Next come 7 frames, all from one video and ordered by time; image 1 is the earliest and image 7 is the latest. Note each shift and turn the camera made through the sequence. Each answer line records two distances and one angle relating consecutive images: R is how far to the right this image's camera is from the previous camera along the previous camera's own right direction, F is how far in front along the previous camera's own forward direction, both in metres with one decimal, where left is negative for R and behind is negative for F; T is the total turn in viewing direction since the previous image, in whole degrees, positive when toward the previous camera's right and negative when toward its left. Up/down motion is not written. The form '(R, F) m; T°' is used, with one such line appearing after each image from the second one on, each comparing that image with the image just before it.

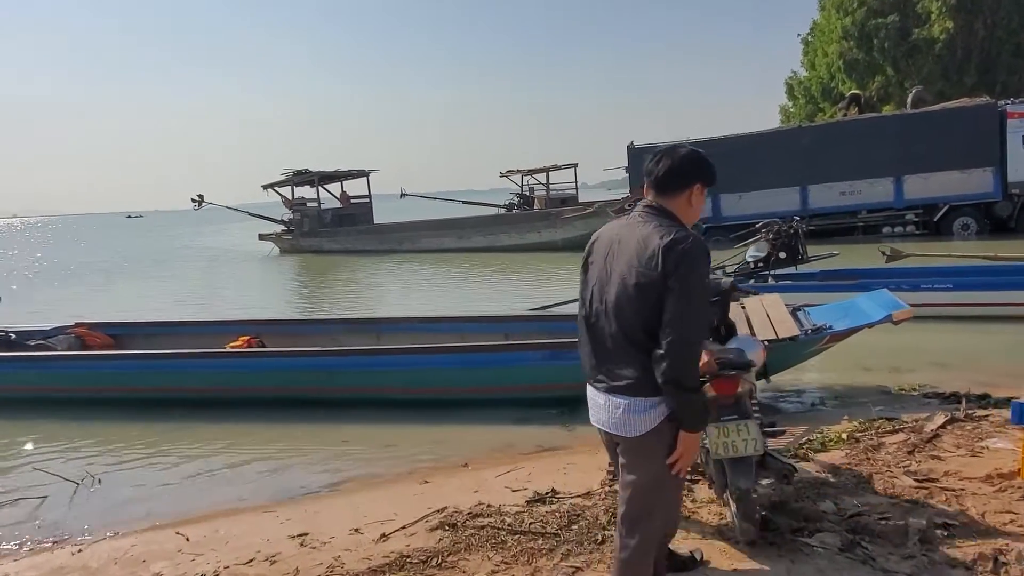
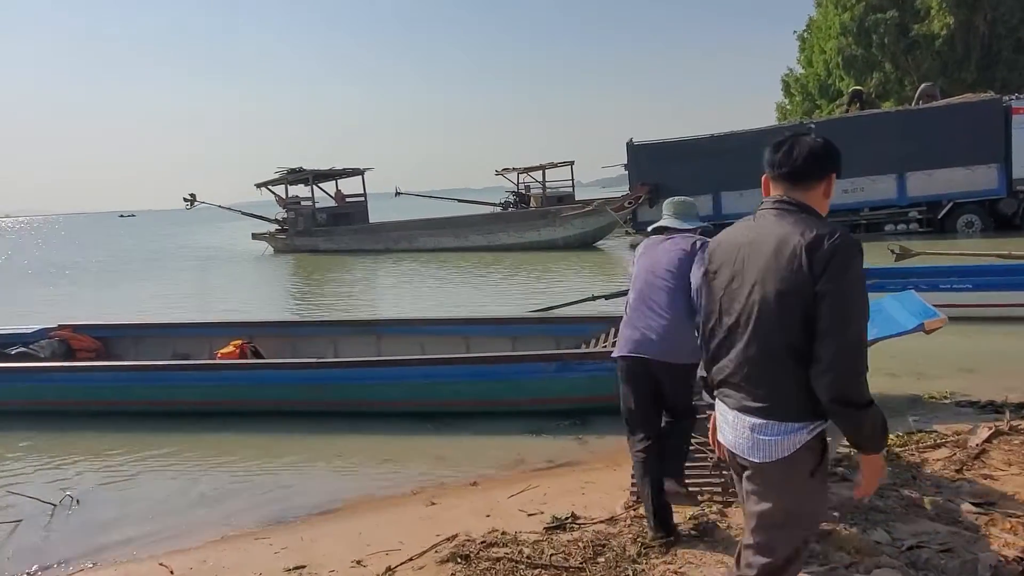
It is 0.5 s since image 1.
(-0.1, +0.4) m; 0°
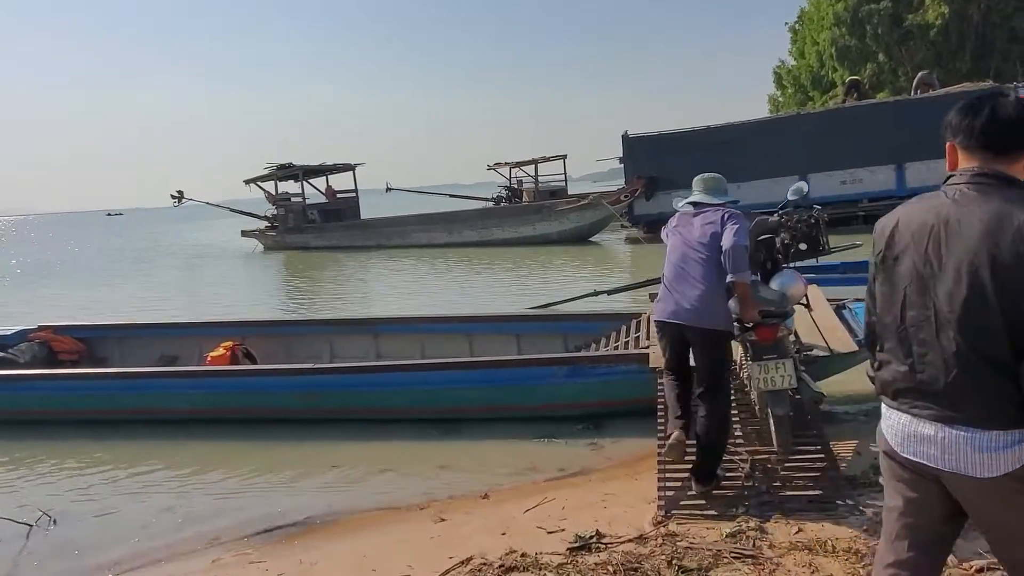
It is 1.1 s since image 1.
(-0.1, +0.4) m; +1°
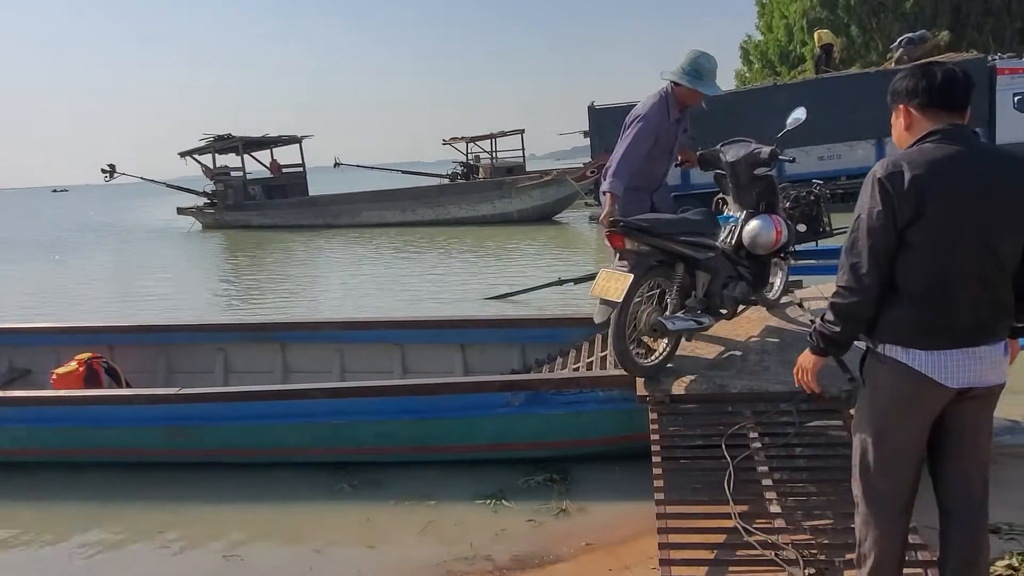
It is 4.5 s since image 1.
(+0.1, +1.5) m; +3°
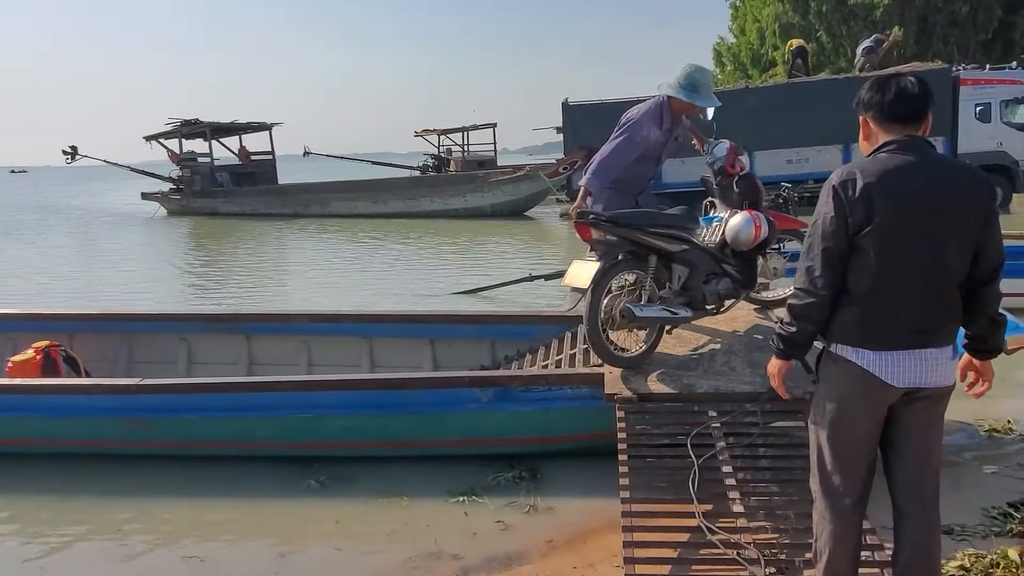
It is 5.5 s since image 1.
(0.0, 0.0) m; +2°
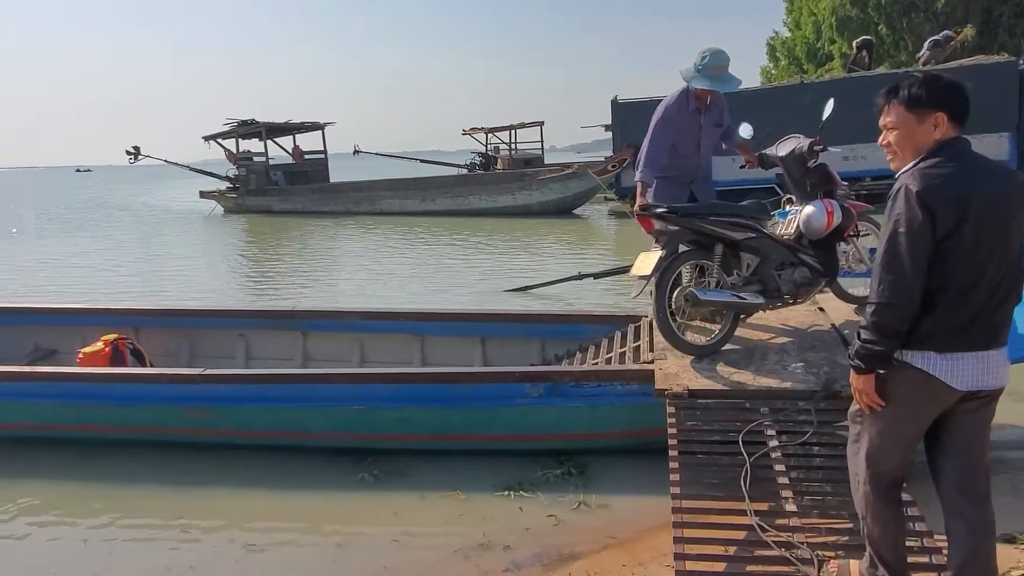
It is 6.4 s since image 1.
(0.0, 0.0) m; -4°
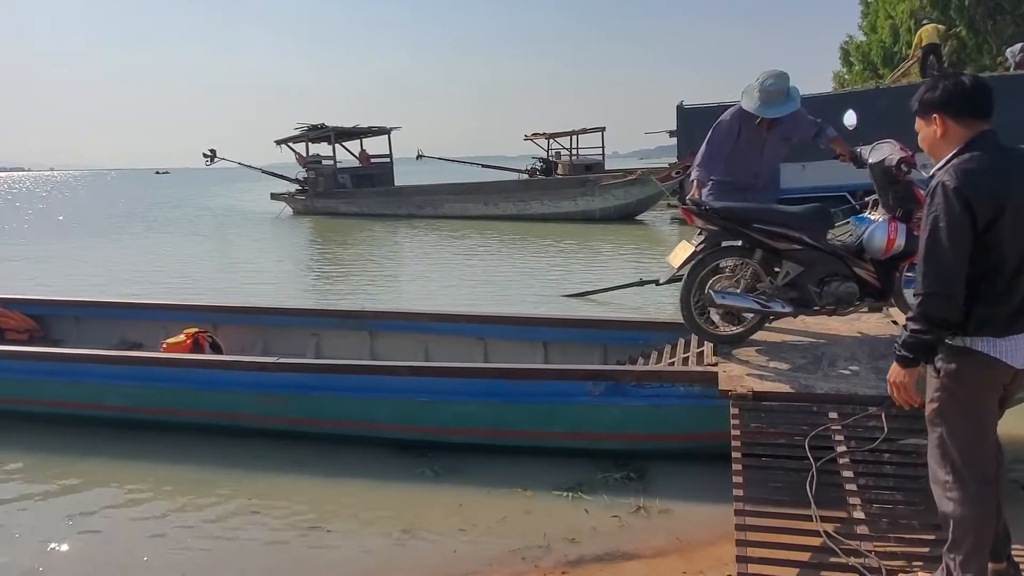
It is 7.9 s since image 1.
(0.0, -0.1) m; -4°
